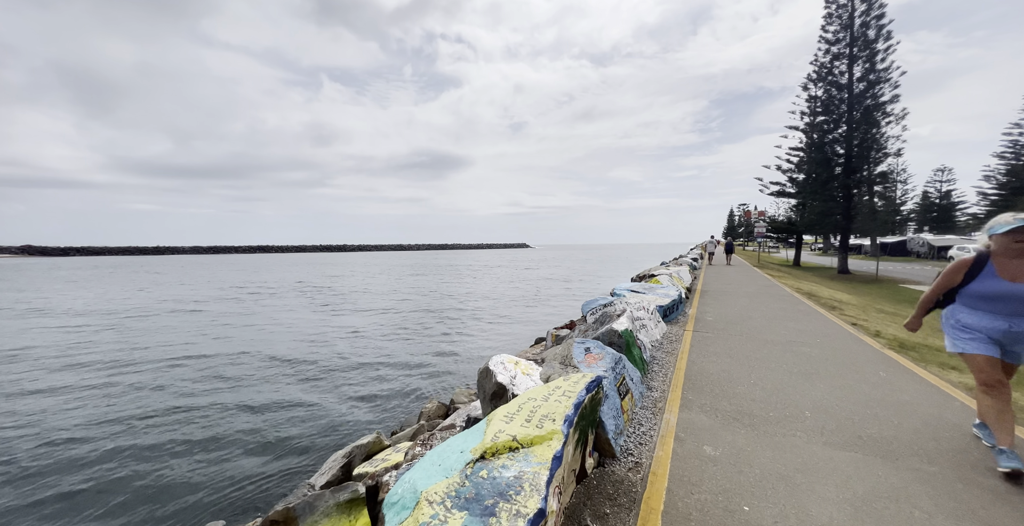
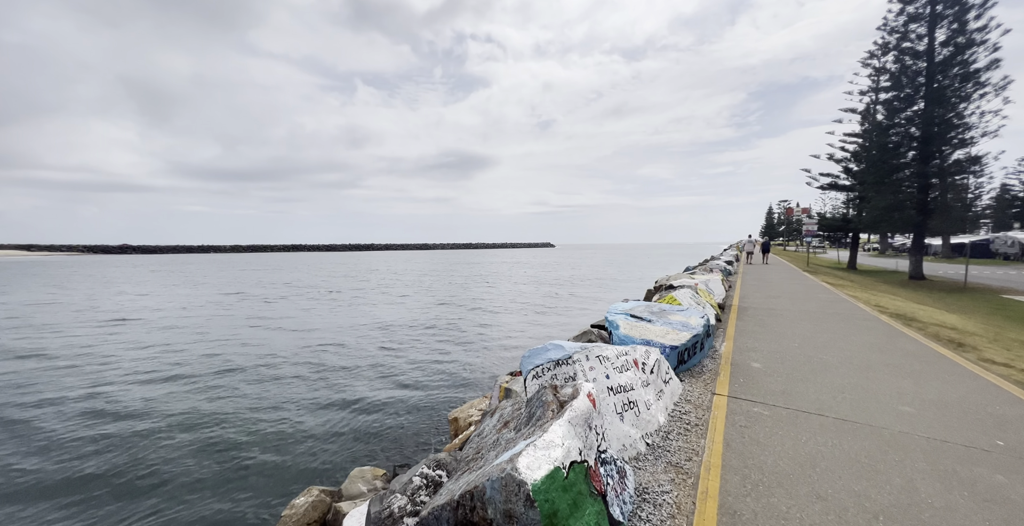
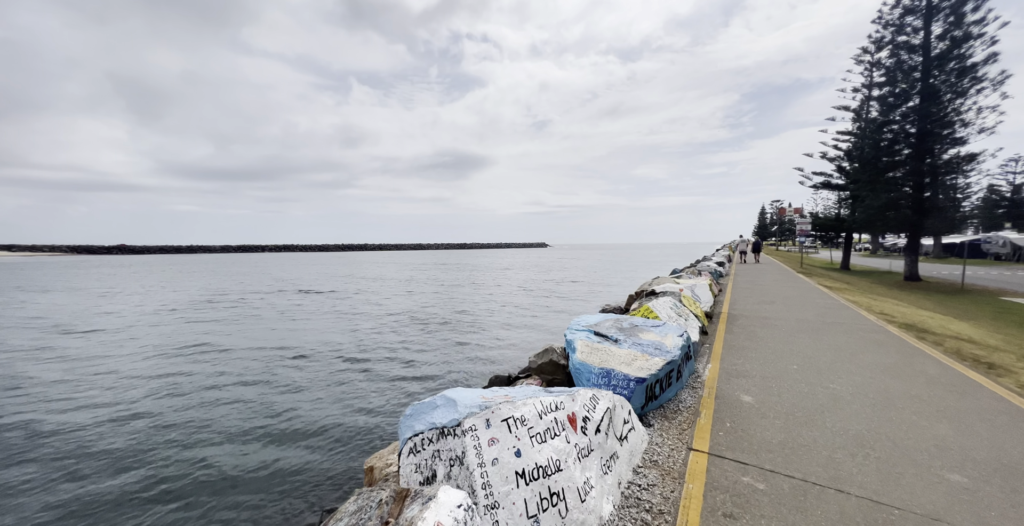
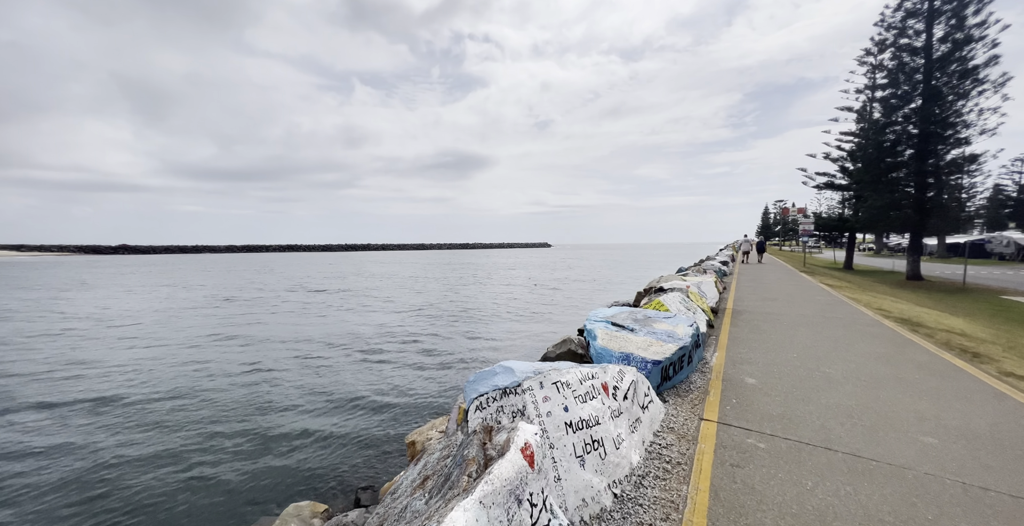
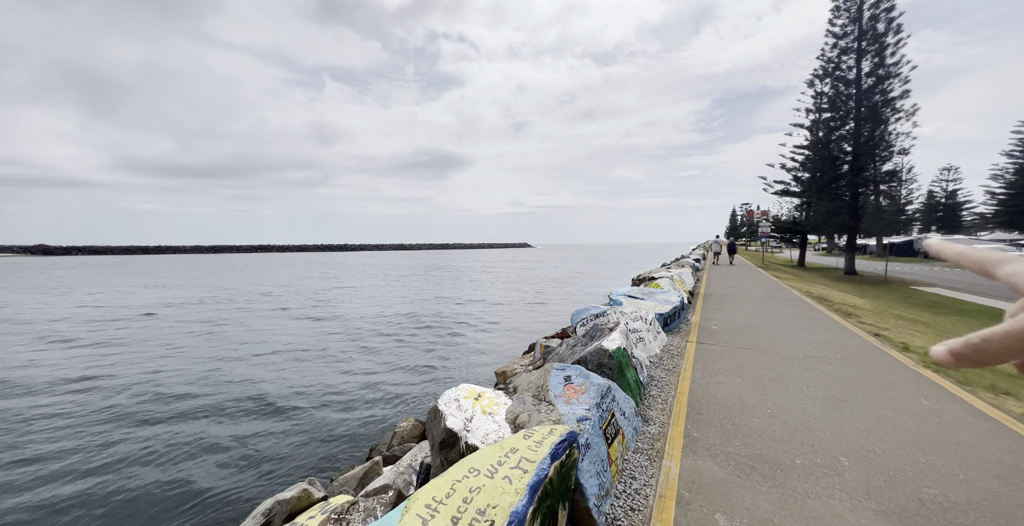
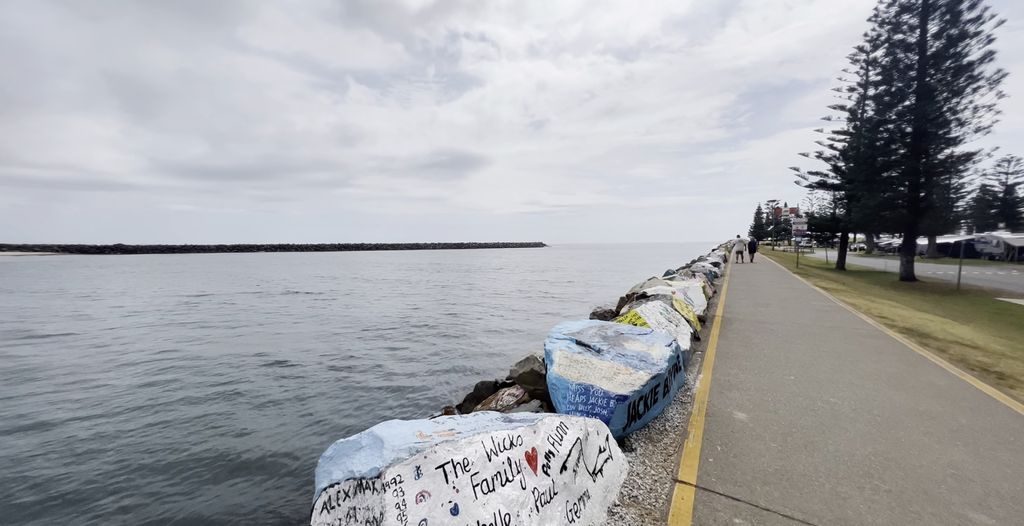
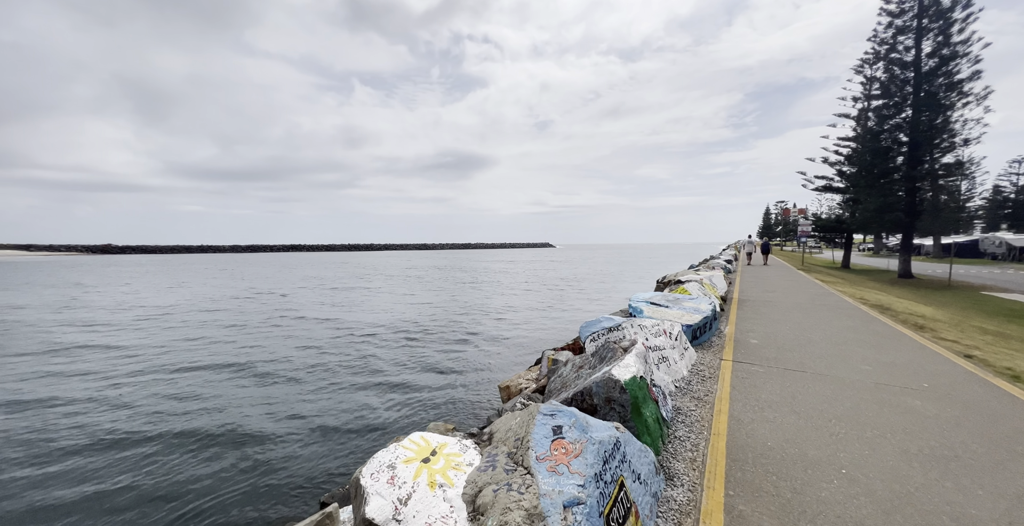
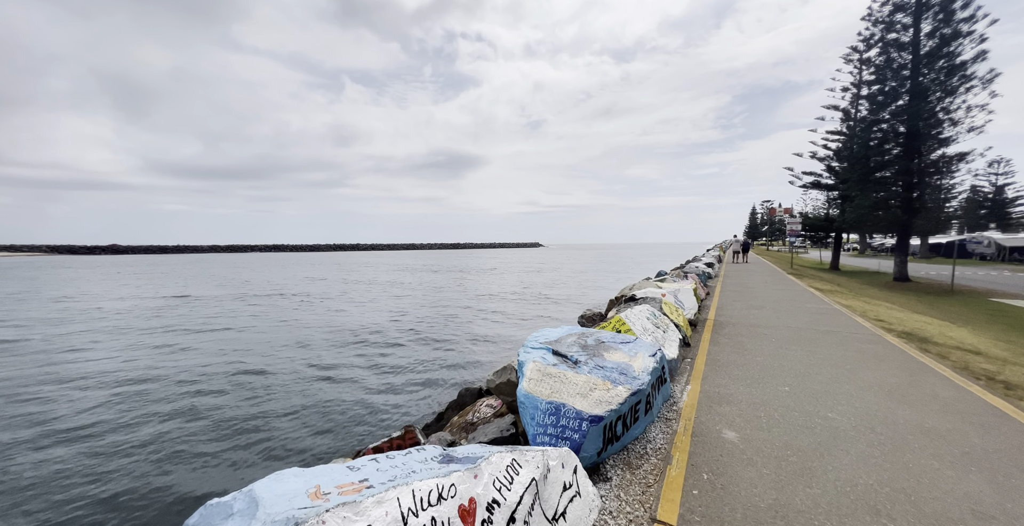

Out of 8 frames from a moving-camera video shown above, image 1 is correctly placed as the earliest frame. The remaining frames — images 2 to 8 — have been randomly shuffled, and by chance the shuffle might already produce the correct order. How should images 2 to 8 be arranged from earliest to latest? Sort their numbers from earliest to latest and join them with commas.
5, 7, 2, 4, 3, 6, 8
